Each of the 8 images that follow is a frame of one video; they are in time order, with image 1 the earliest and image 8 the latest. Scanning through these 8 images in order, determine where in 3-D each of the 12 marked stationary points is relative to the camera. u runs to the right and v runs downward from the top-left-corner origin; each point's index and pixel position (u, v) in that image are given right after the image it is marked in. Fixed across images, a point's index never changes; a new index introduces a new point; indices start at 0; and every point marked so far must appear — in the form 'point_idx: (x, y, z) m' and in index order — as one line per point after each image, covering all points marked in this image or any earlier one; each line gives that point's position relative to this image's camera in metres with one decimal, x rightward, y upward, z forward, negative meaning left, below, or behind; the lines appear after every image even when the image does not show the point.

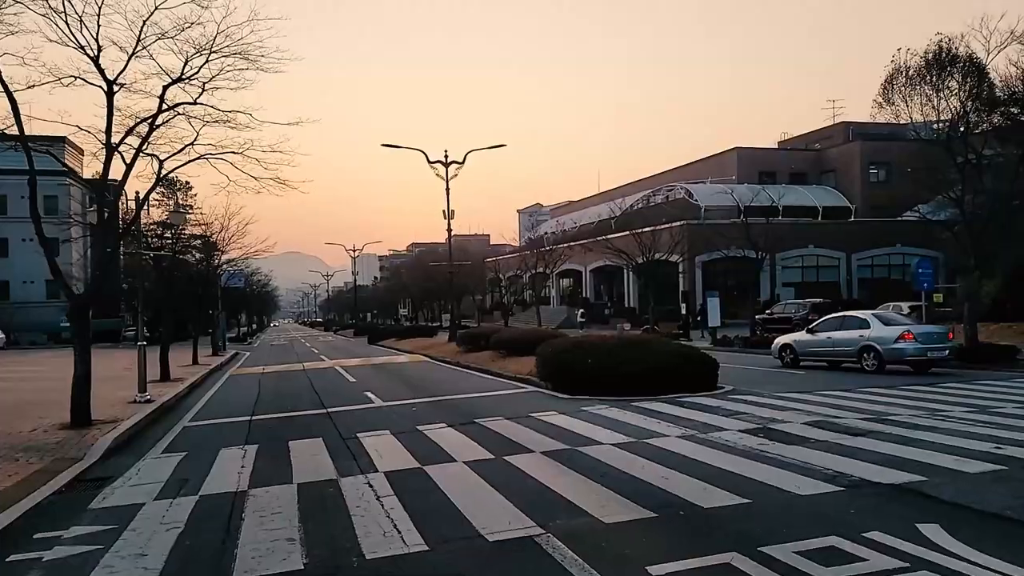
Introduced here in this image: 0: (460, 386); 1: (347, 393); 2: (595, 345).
0: (-1.2, -2.2, +18.0) m
1: (-3.8, -2.4, +18.4) m
2: (+1.5, -1.1, +15.3) m
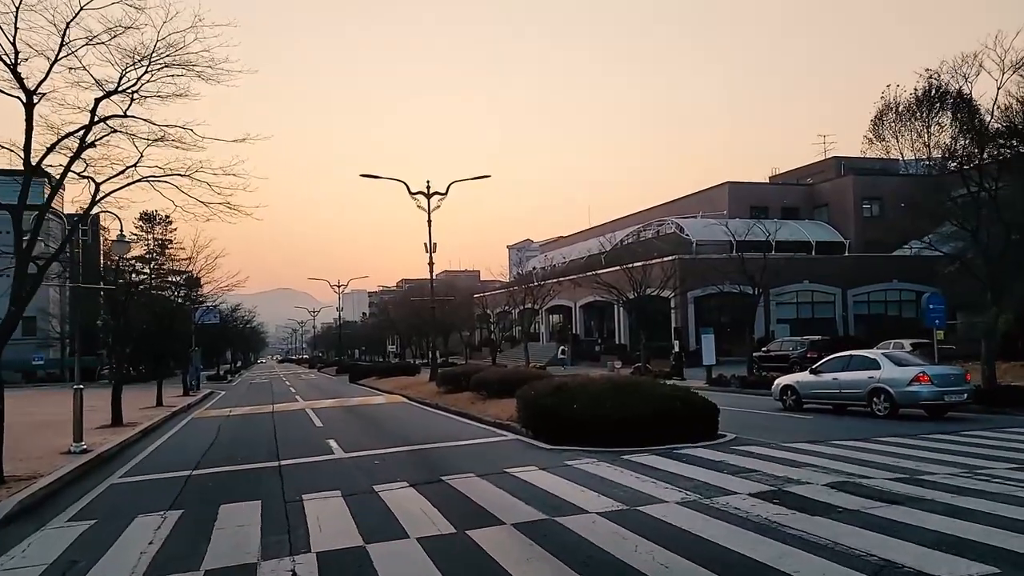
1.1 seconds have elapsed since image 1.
0: (-1.6, -2.9, +16.4) m
1: (-4.2, -3.1, +16.7) m
2: (+1.1, -1.7, +13.7) m
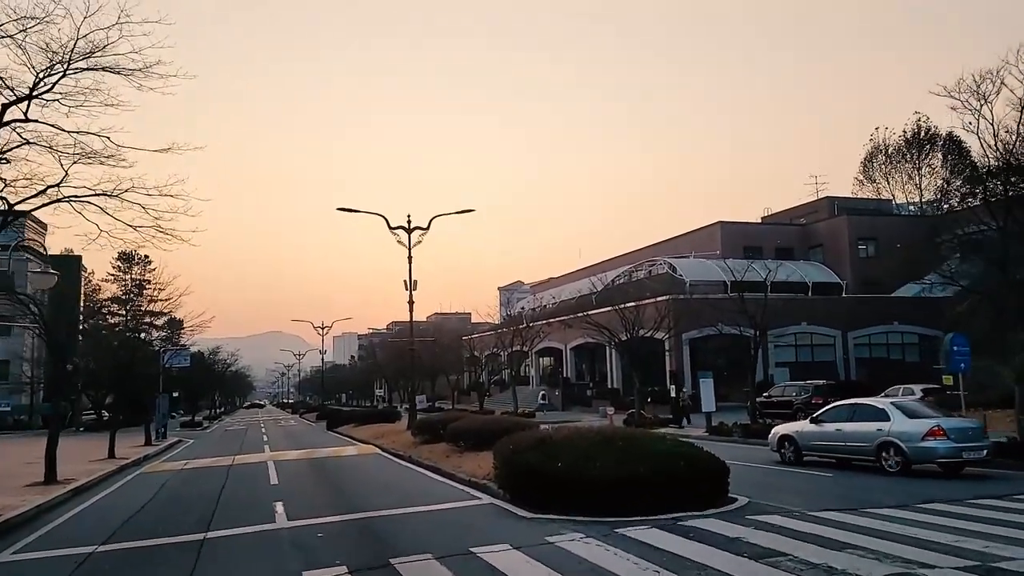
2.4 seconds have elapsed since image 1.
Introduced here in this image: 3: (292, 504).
0: (-2.0, -3.6, +14.3) m
1: (-4.6, -3.8, +14.6) m
2: (+0.8, -2.2, +11.7) m
3: (-3.8, -3.7, +14.1) m
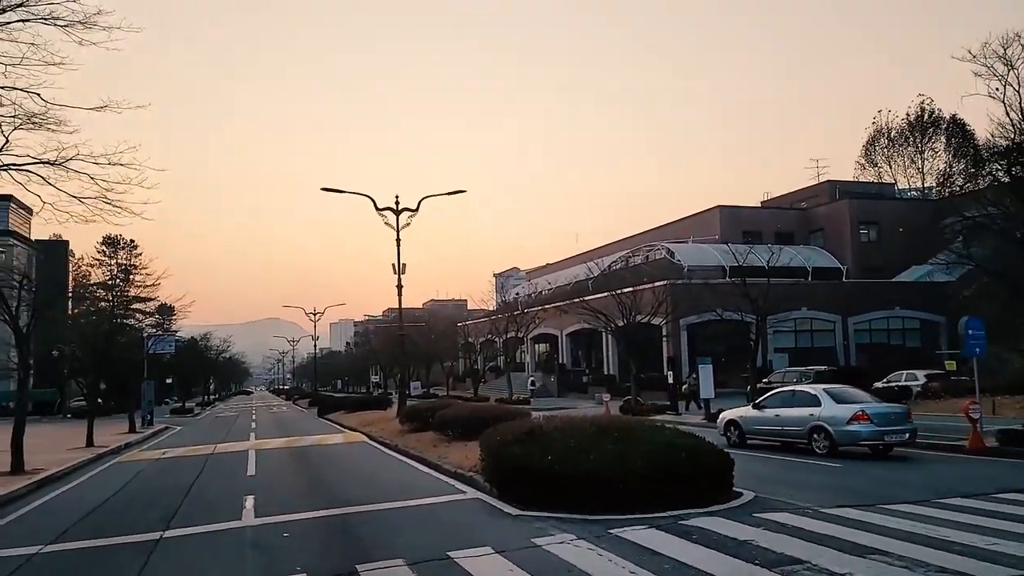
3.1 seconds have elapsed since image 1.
0: (-2.2, -3.3, +13.4) m
1: (-4.8, -3.5, +13.7) m
2: (+0.6, -2.0, +10.8) m
3: (-4.0, -3.4, +13.2) m
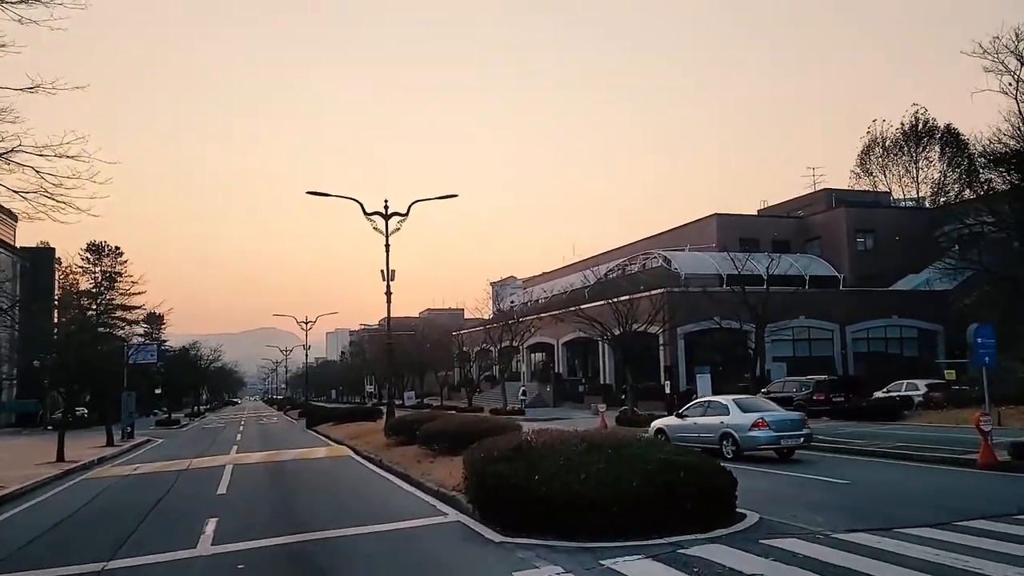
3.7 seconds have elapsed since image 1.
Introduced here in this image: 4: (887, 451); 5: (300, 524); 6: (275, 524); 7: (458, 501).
0: (-2.4, -3.3, +12.4) m
1: (-5.0, -3.6, +12.7) m
2: (+0.4, -2.0, +9.9) m
3: (-4.2, -3.5, +12.2) m
4: (+7.9, -3.5, +17.6) m
5: (-3.0, -3.3, +11.7) m
6: (-3.4, -3.4, +11.8) m
7: (-0.7, -3.0, +11.6) m
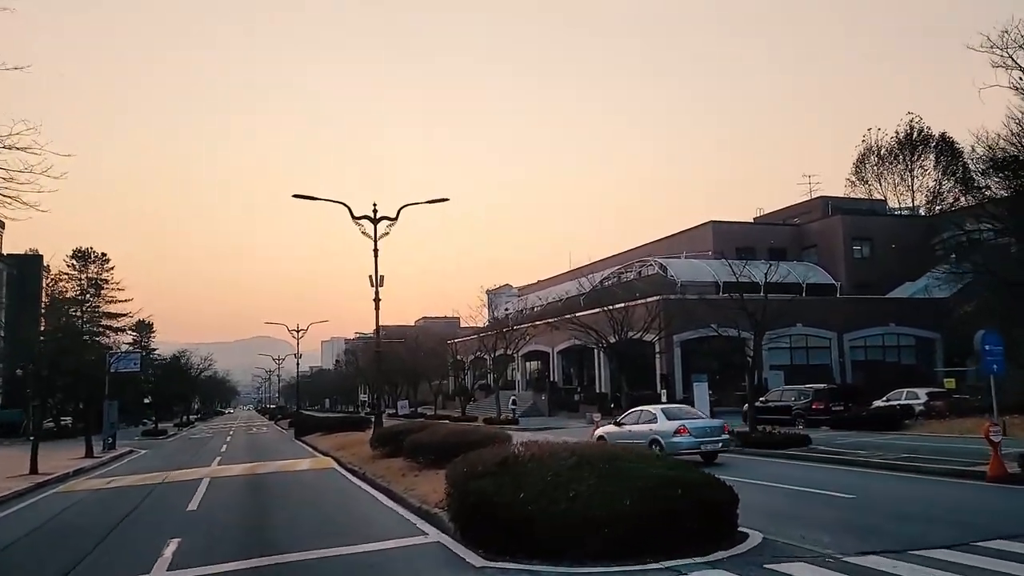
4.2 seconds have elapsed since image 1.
0: (-2.6, -3.4, +11.6) m
1: (-5.2, -3.6, +11.9) m
2: (+0.2, -2.0, +9.1) m
3: (-4.4, -3.5, +11.5) m
4: (+7.7, -3.6, +16.9) m
5: (-3.2, -3.4, +11.0) m
6: (-3.6, -3.4, +11.1) m
7: (-0.9, -3.0, +10.8) m
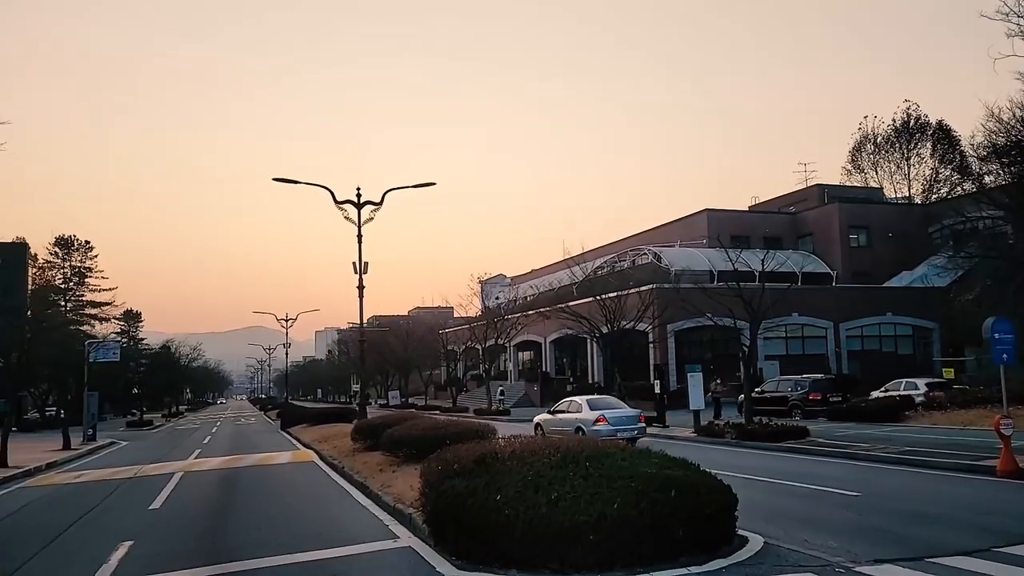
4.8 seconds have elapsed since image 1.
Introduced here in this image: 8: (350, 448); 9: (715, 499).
0: (-2.8, -3.2, +10.8) m
1: (-5.4, -3.4, +11.1) m
2: (0.0, -1.8, +8.3) m
3: (-4.7, -3.3, +10.6) m
4: (+7.4, -3.3, +16.1) m
5: (-3.4, -3.2, +10.1) m
6: (-3.8, -3.2, +10.2) m
7: (-1.2, -2.8, +10.0) m
8: (-3.8, -3.8, +19.5) m
9: (+2.0, -2.0, +7.8) m
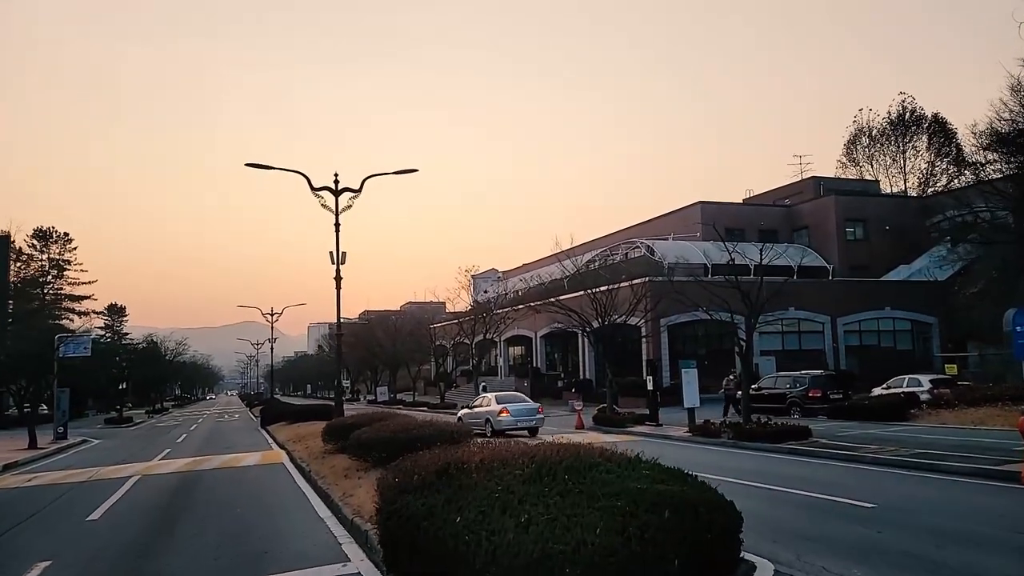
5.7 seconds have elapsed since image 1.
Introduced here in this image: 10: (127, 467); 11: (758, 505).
0: (-3.1, -3.0, +9.5) m
1: (-5.7, -3.2, +9.8) m
2: (-0.3, -1.7, +7.0) m
3: (-5.0, -3.1, +9.3) m
4: (+7.1, -3.1, +14.9) m
5: (-3.7, -3.0, +8.9) m
6: (-4.1, -3.0, +9.0) m
7: (-1.5, -2.6, +8.7) m
8: (-4.2, -3.6, +18.2) m
9: (+1.7, -1.9, +6.6) m
10: (-9.0, -4.2, +19.3) m
11: (+3.3, -2.8, +10.9) m
